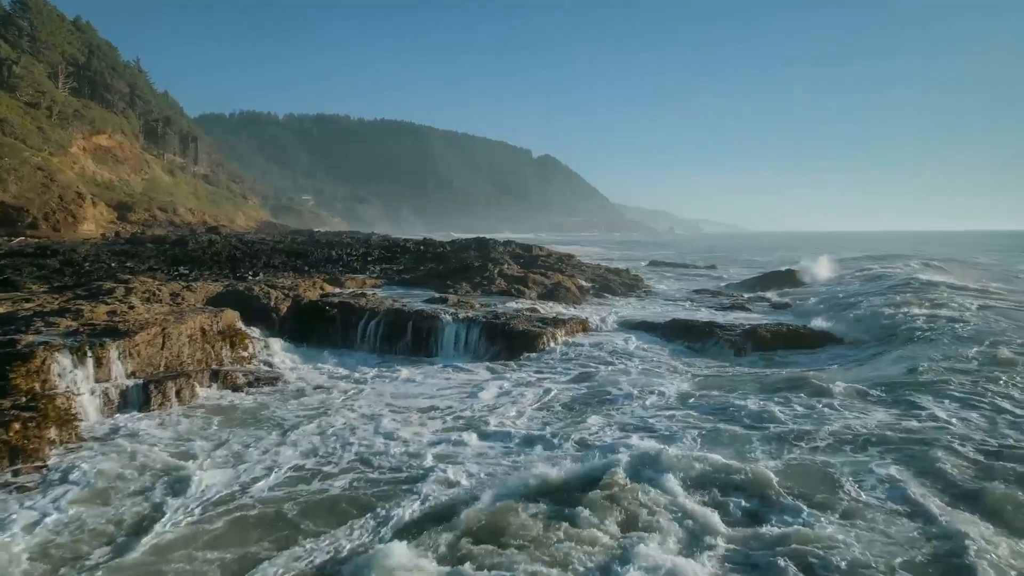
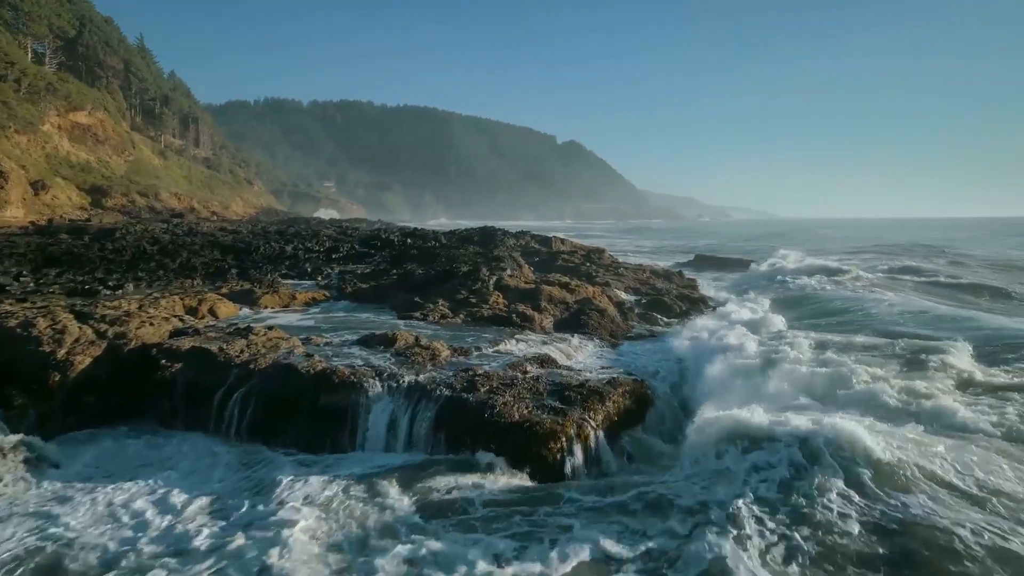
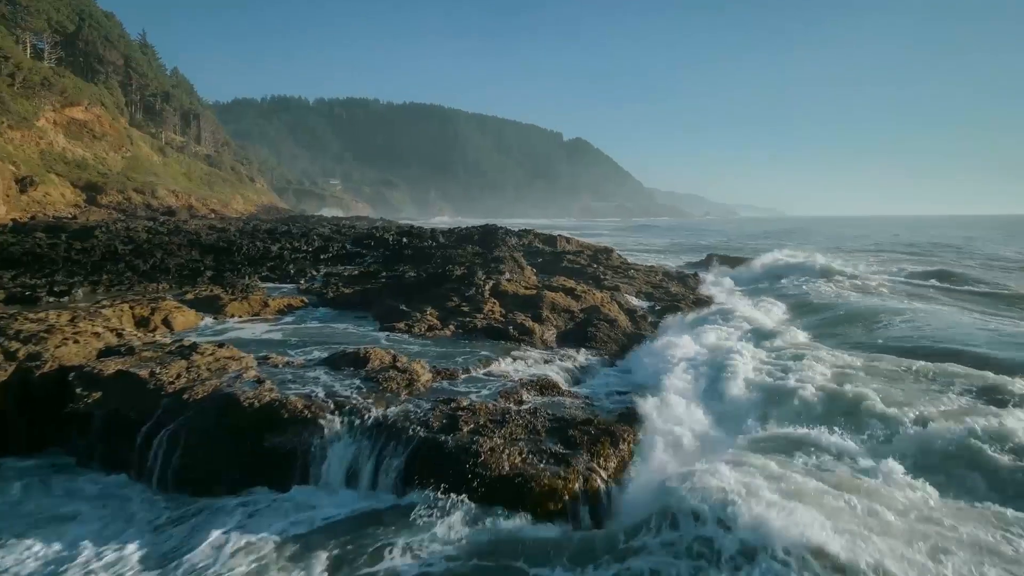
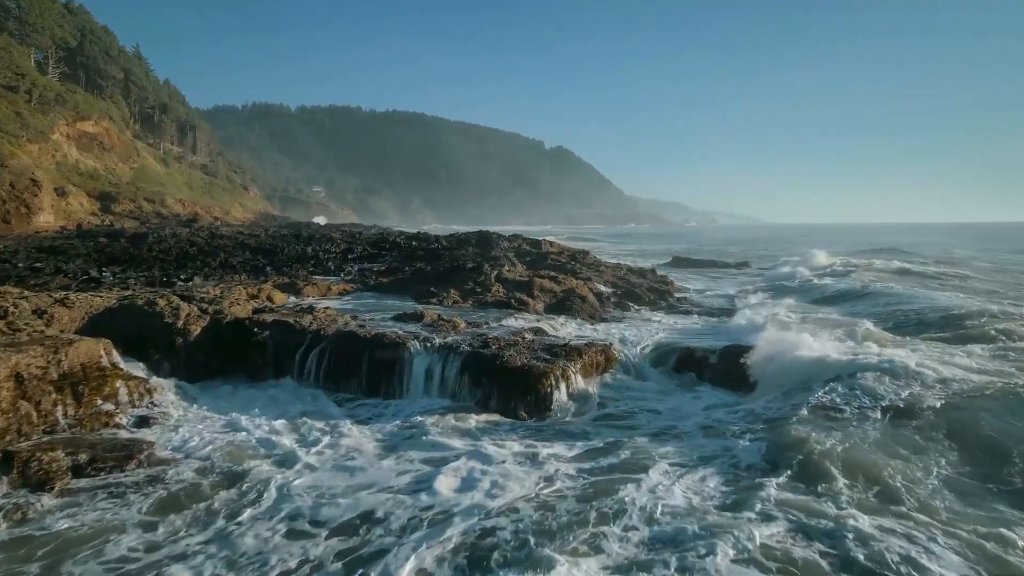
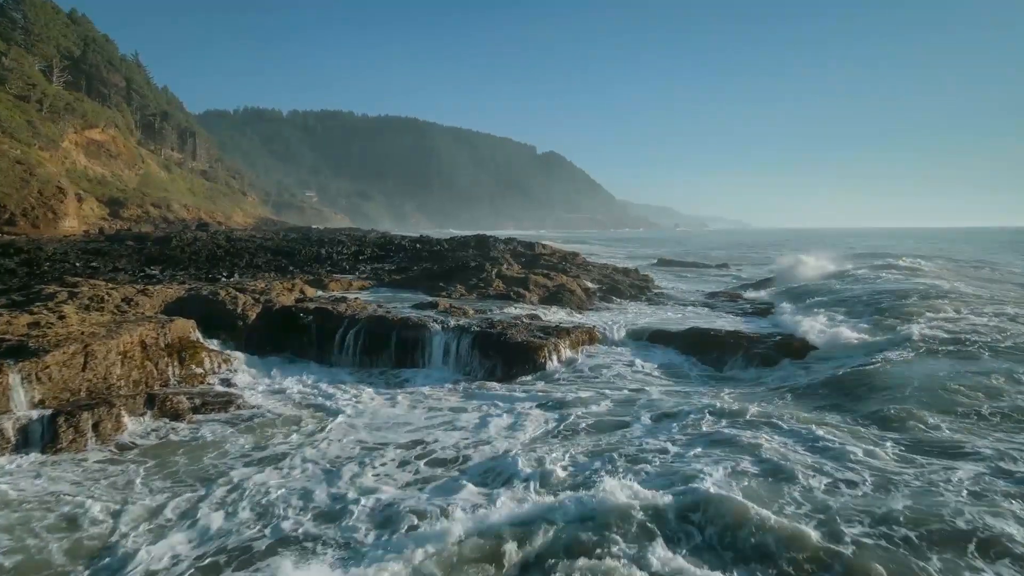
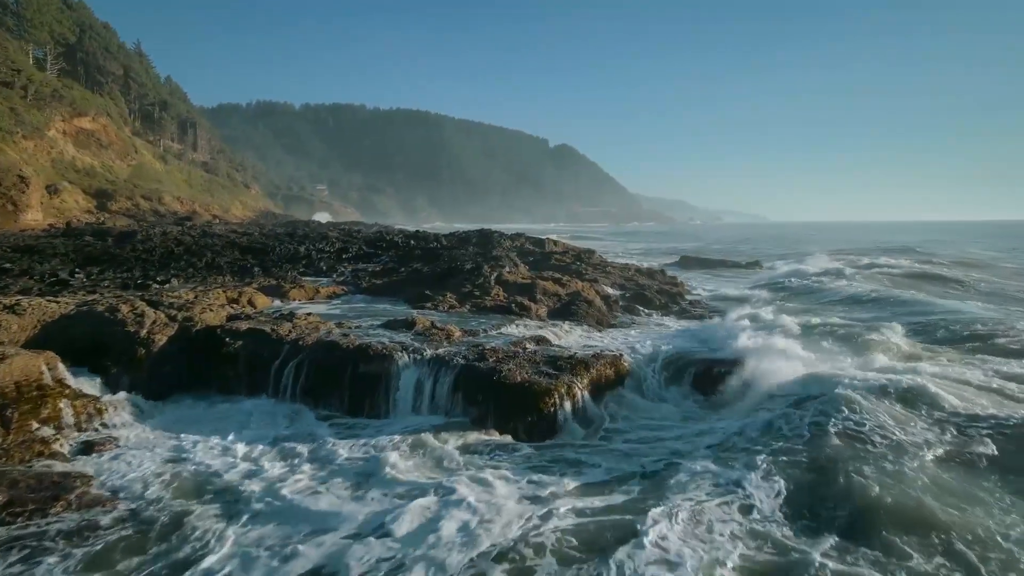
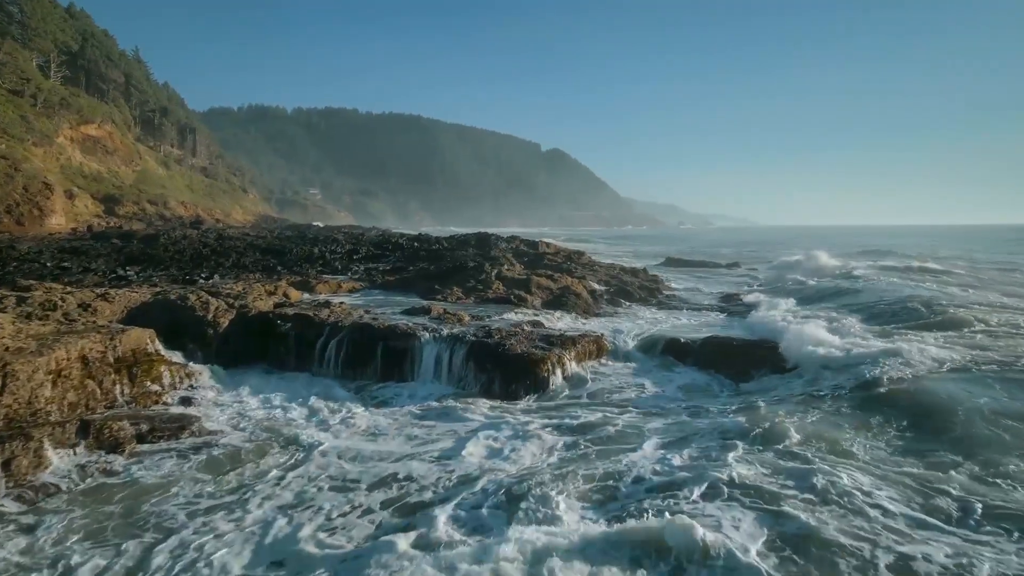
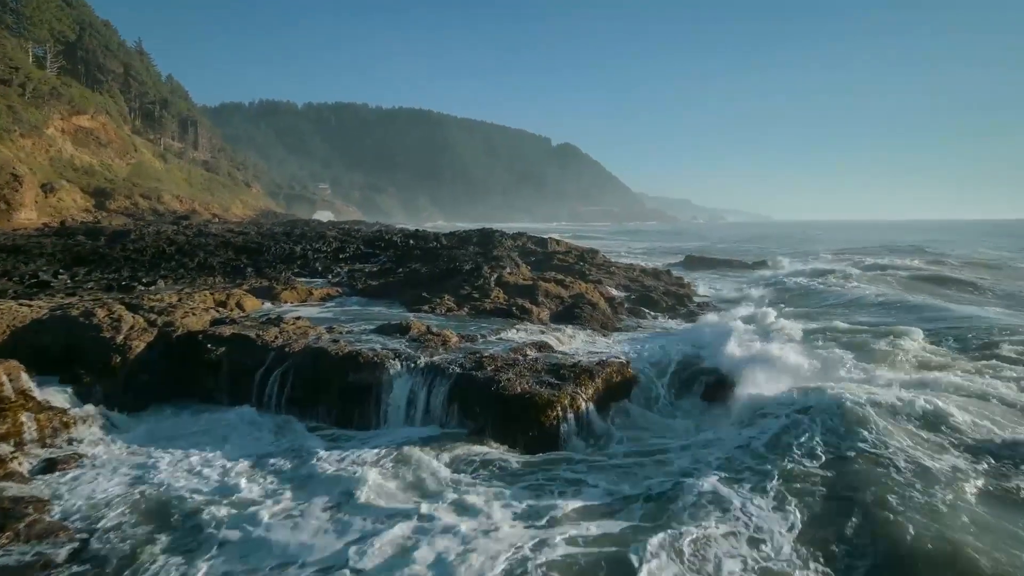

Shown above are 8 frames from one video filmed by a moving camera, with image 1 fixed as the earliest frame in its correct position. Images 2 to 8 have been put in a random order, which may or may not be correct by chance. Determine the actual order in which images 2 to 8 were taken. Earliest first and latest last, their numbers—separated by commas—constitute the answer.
5, 7, 4, 6, 8, 2, 3
